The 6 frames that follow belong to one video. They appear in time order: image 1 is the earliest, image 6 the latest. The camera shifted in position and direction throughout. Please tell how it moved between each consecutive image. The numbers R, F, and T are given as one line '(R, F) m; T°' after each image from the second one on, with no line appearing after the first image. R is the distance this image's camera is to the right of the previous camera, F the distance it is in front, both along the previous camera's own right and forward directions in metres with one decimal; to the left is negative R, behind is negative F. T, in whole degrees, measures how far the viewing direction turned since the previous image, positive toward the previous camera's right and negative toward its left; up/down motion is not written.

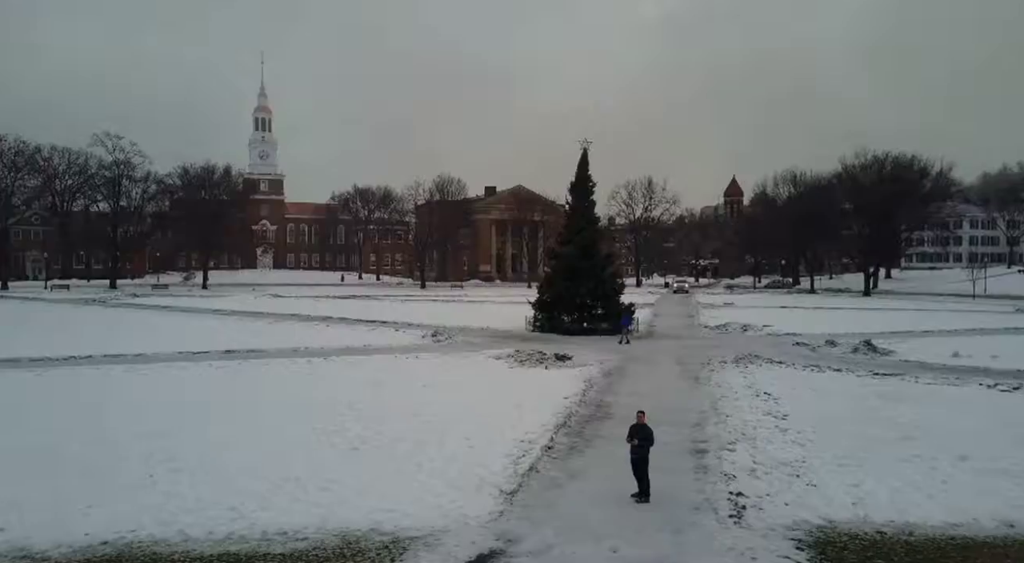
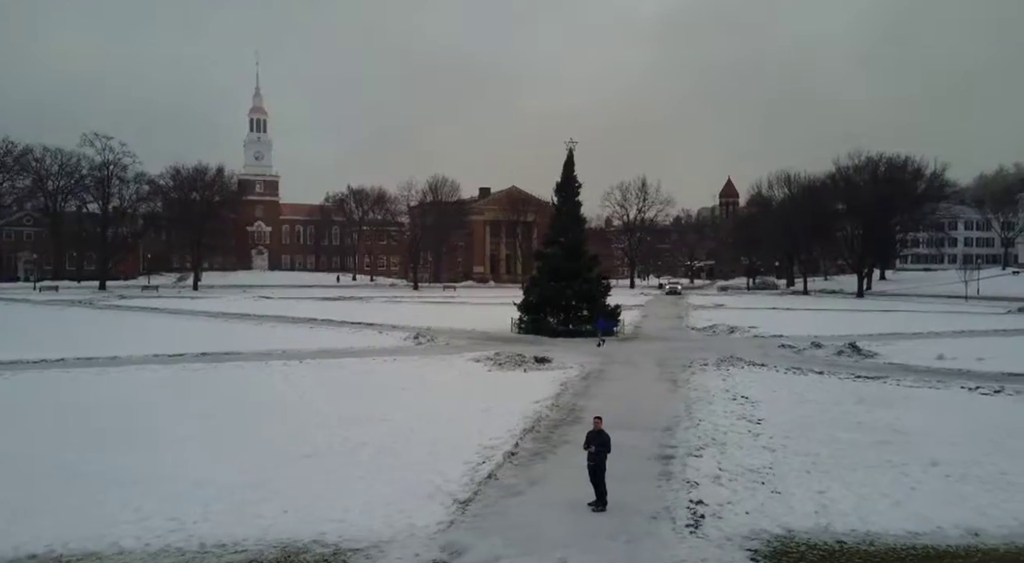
(+0.7, +0.3) m; 0°
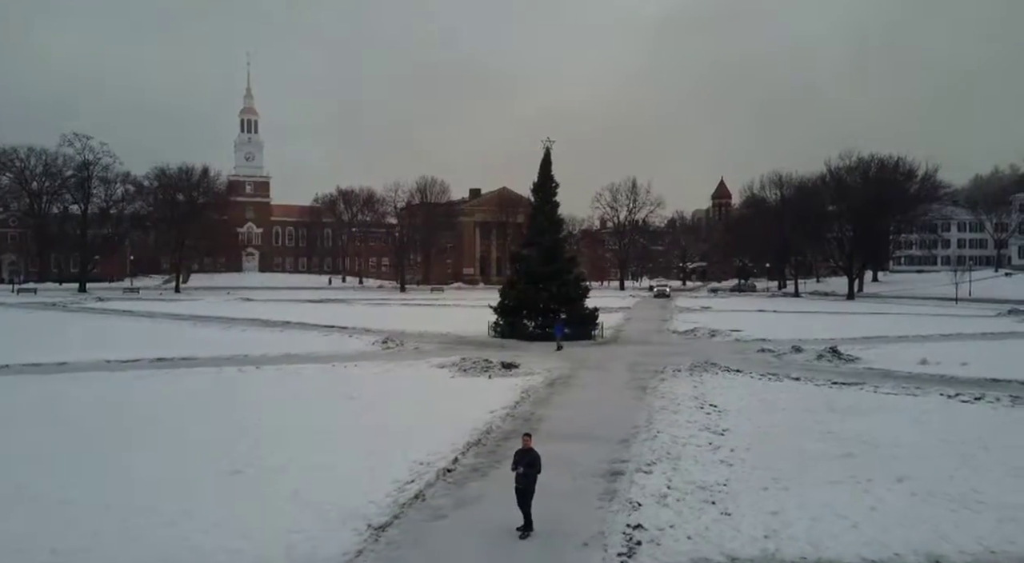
(+1.0, +0.8) m; 0°
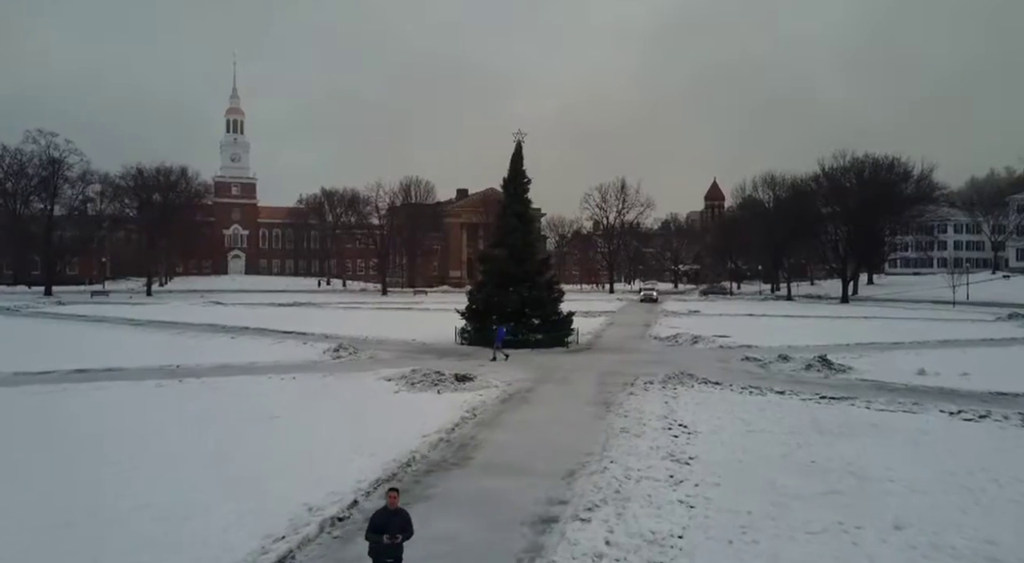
(+1.2, +2.2) m; 0°
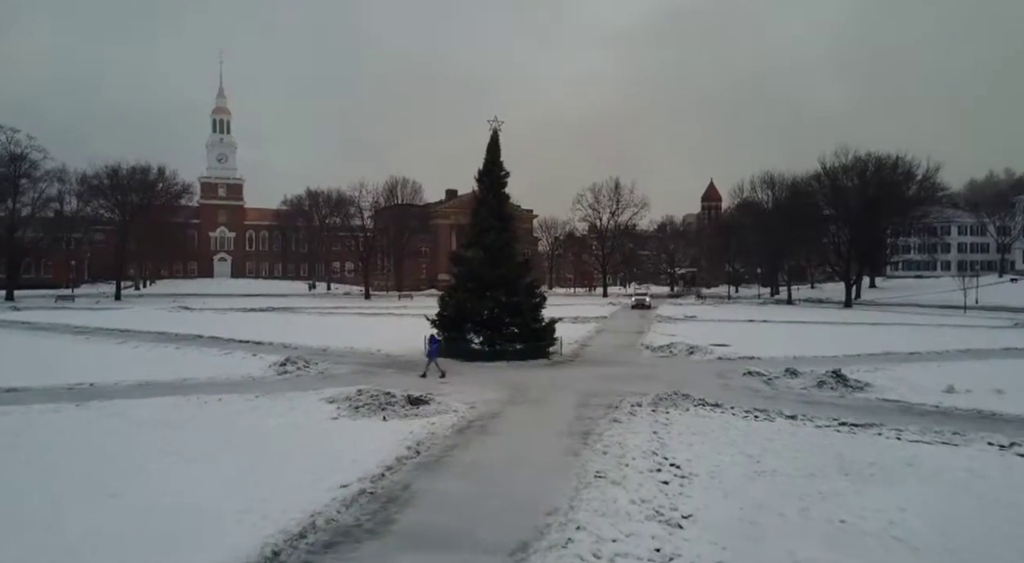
(+0.8, +3.1) m; 0°
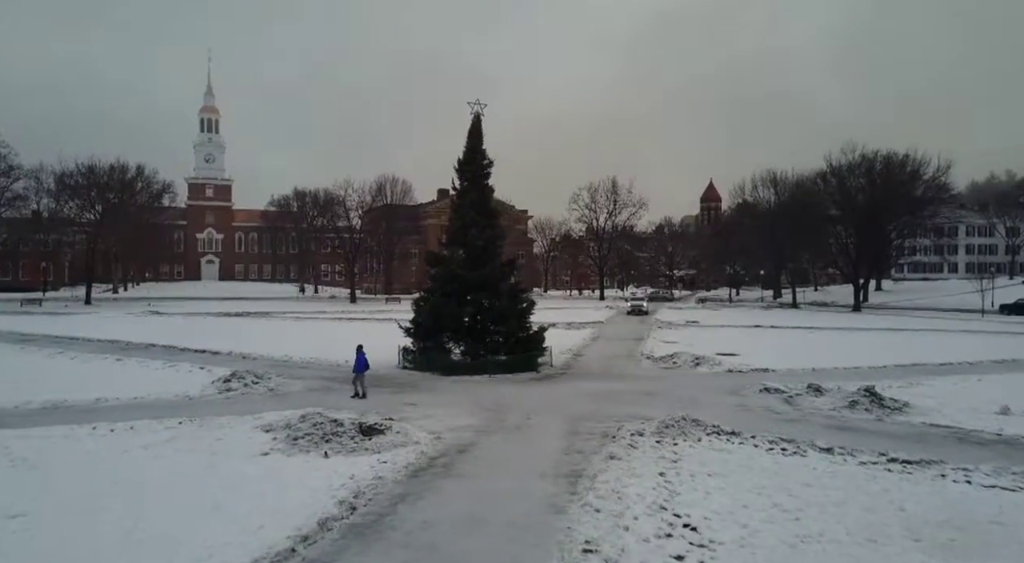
(+0.5, +3.1) m; 0°
